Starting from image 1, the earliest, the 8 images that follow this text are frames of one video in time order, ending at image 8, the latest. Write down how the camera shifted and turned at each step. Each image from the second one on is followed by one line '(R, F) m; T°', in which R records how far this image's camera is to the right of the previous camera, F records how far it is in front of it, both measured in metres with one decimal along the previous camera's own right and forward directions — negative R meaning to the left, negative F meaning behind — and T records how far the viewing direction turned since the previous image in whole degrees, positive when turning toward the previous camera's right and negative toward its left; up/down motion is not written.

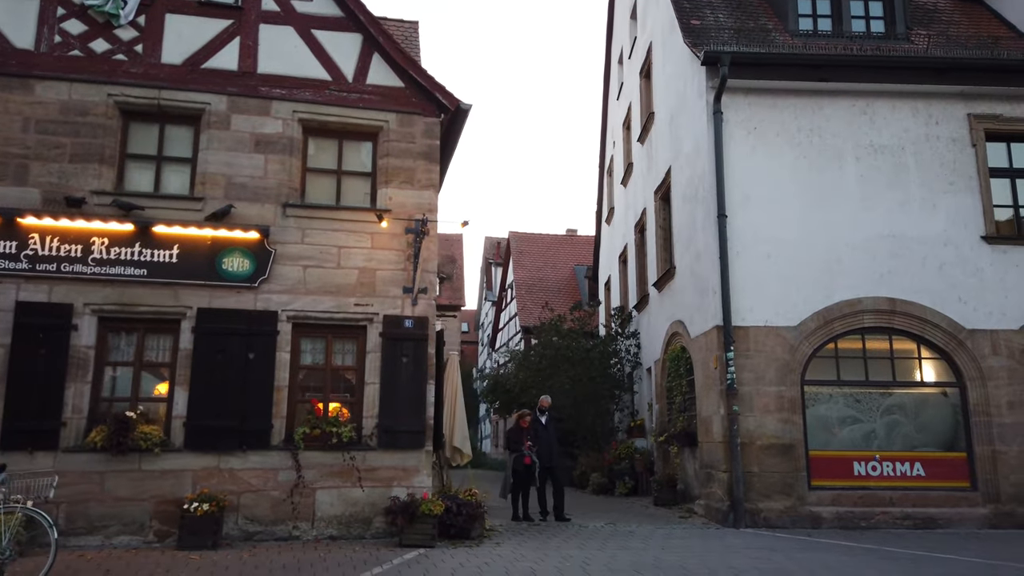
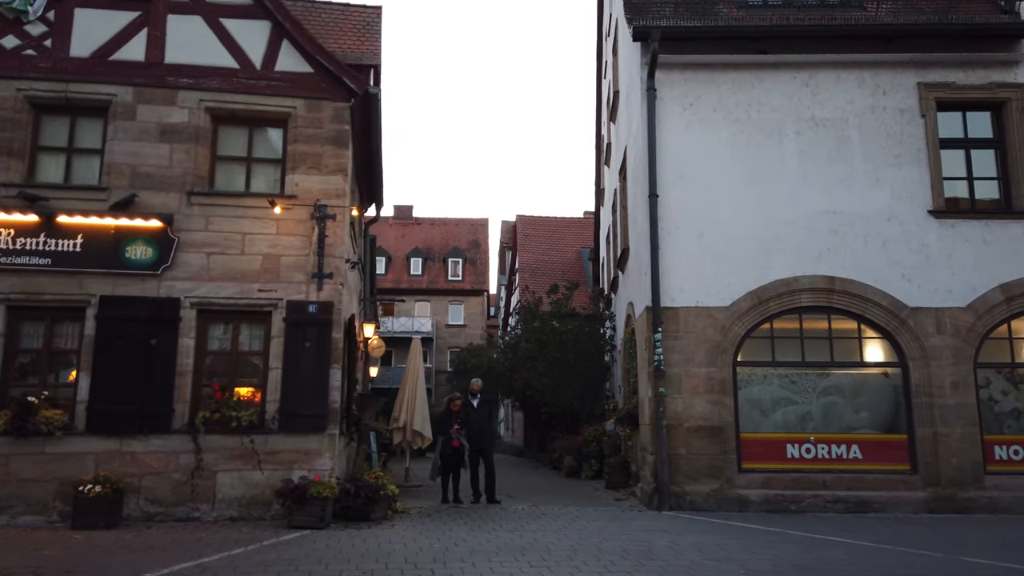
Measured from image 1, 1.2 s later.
(+1.8, +0.1) m; -3°
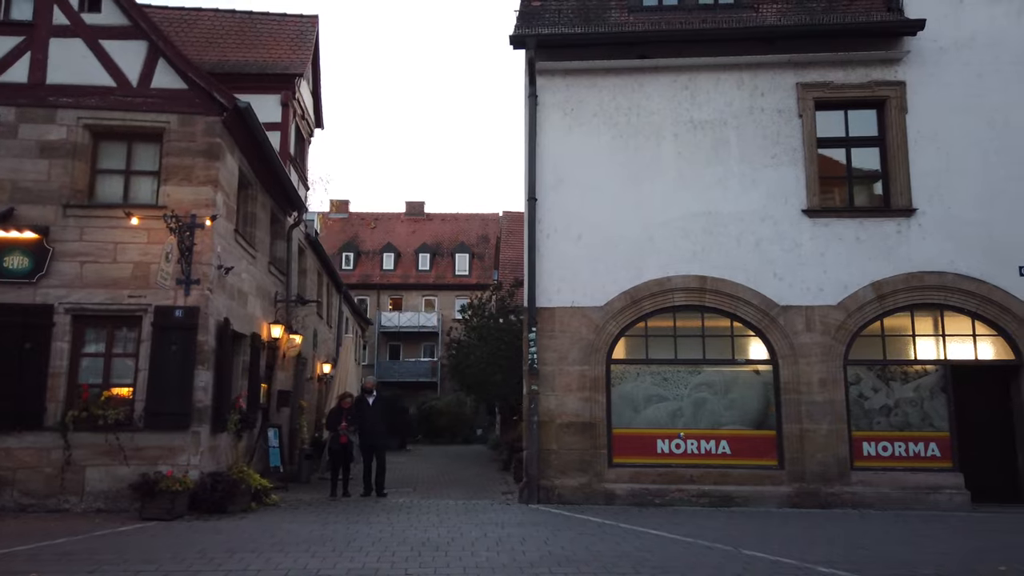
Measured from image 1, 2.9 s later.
(+2.4, -0.4) m; -3°
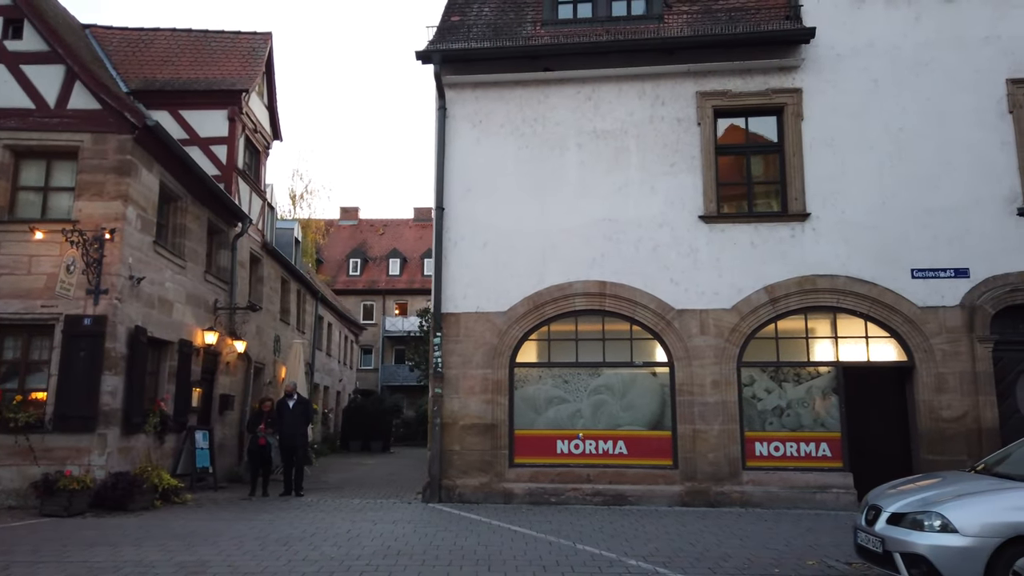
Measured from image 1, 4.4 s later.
(+1.9, -0.4) m; -2°
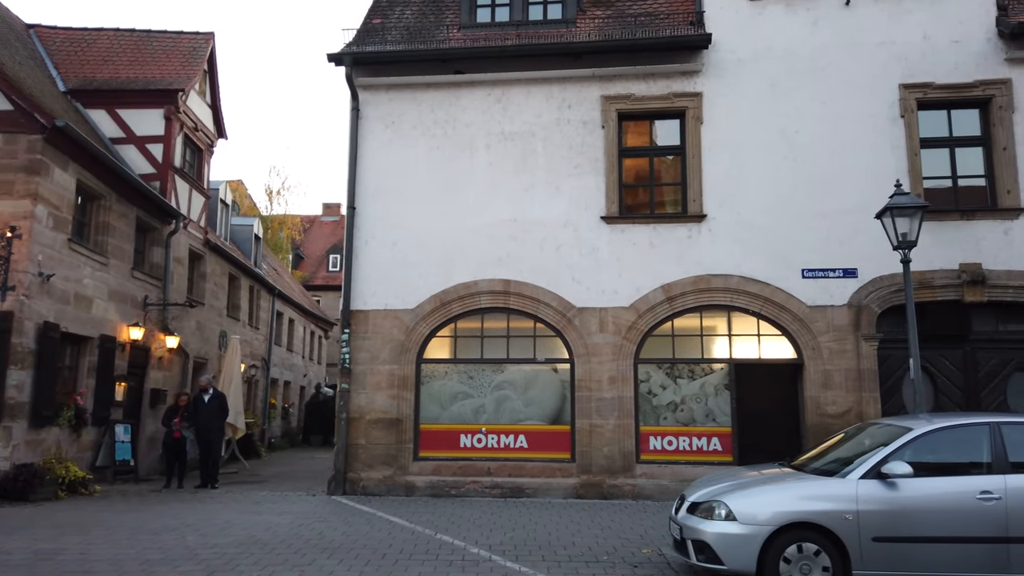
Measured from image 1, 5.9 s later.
(+1.4, -0.3) m; 0°
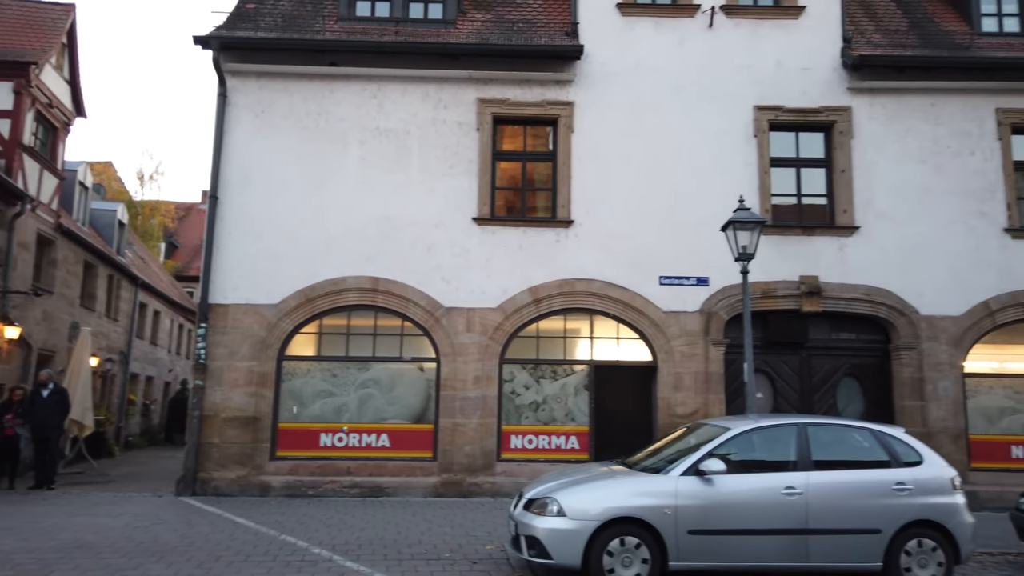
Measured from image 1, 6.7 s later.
(+0.4, -0.1) m; +8°
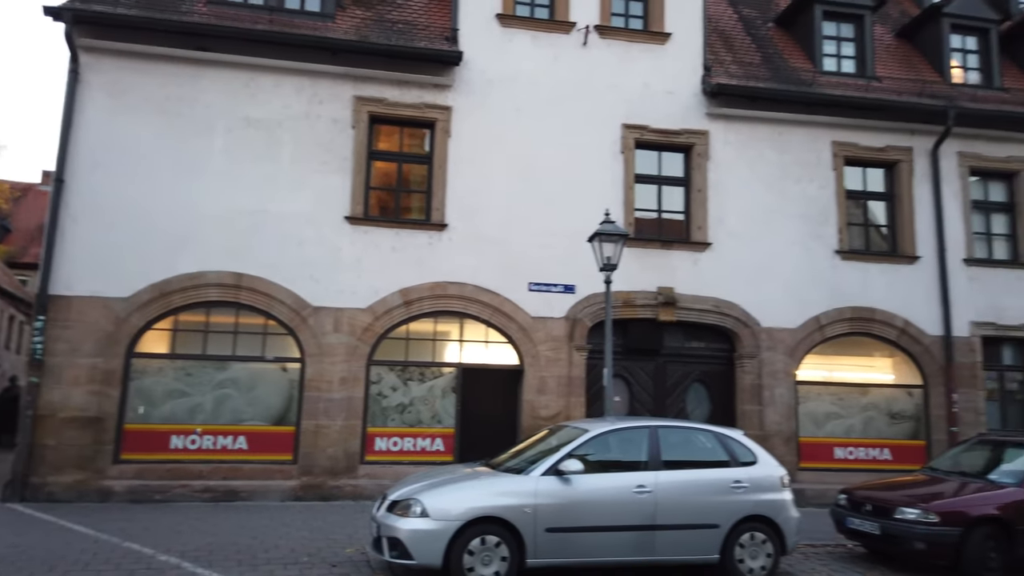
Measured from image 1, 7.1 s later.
(0.0, -0.1) m; +10°
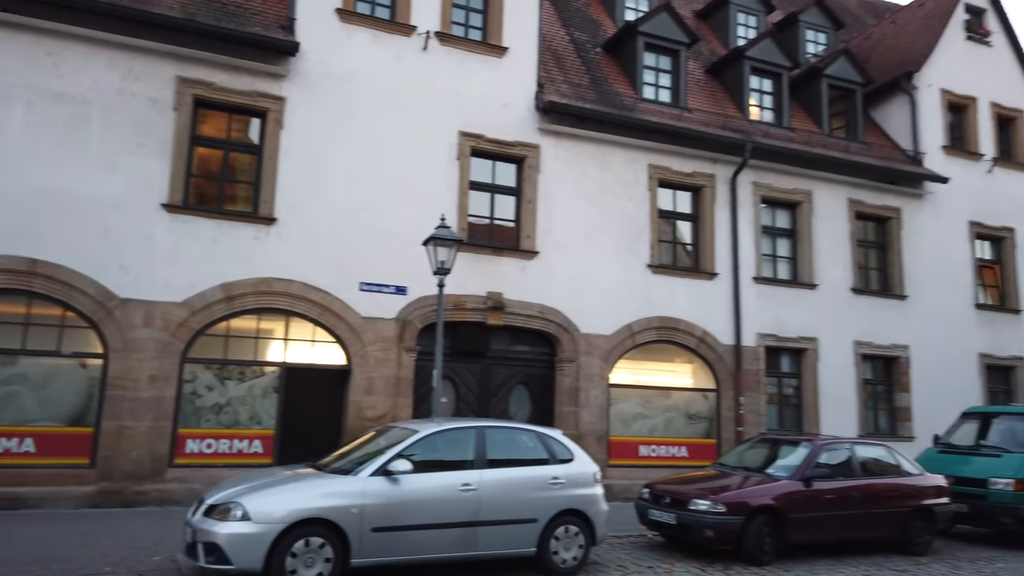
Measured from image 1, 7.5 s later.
(-0.1, -0.2) m; +13°
